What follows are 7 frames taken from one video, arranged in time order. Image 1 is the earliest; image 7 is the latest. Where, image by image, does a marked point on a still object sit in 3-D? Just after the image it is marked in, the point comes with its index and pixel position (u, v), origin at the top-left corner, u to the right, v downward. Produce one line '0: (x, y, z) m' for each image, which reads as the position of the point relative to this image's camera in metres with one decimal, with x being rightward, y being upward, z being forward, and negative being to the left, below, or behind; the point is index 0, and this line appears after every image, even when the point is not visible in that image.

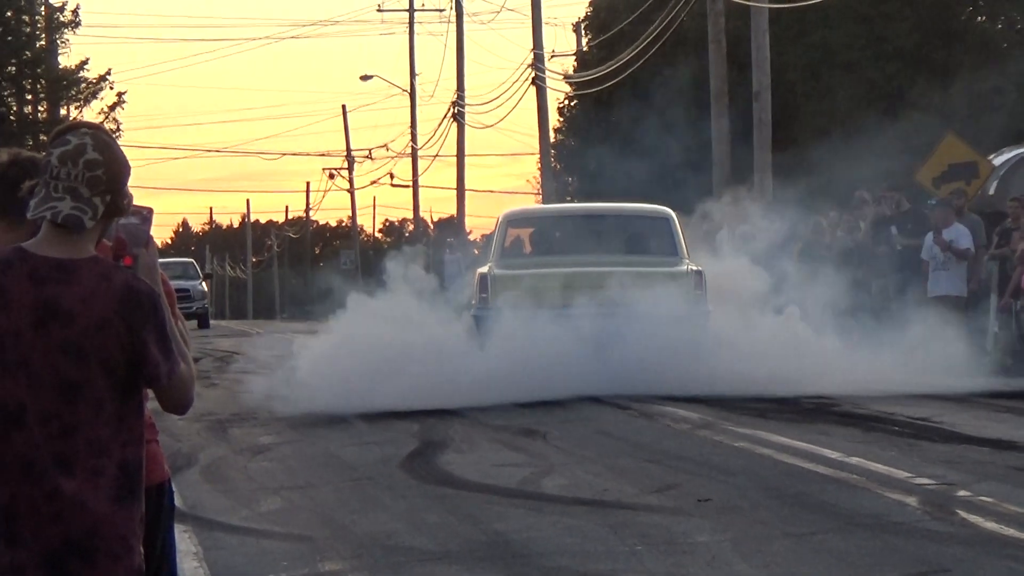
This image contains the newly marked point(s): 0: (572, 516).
0: (+0.3, -1.1, +6.6) m
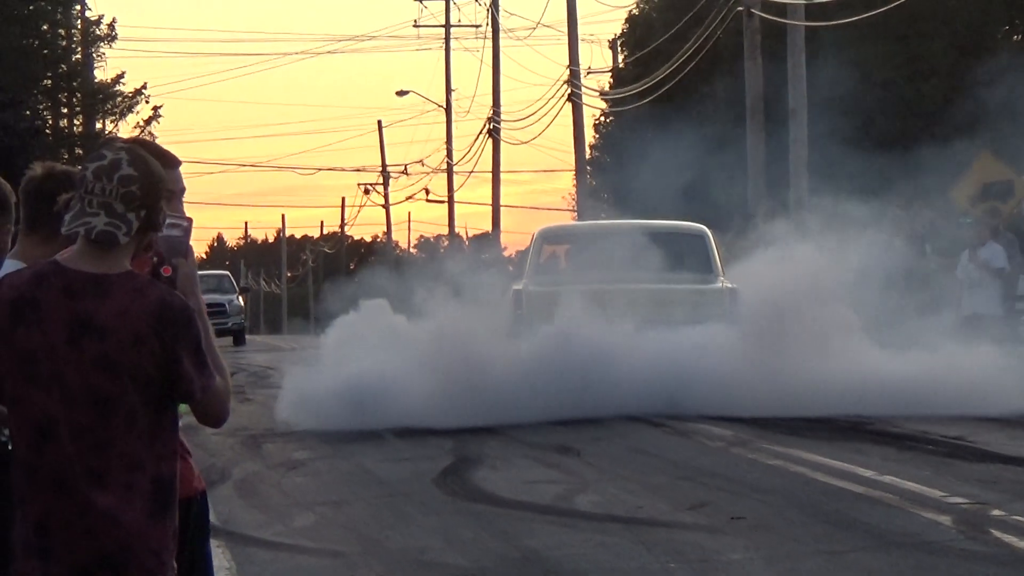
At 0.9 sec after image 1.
0: (+0.4, -1.2, +6.6) m
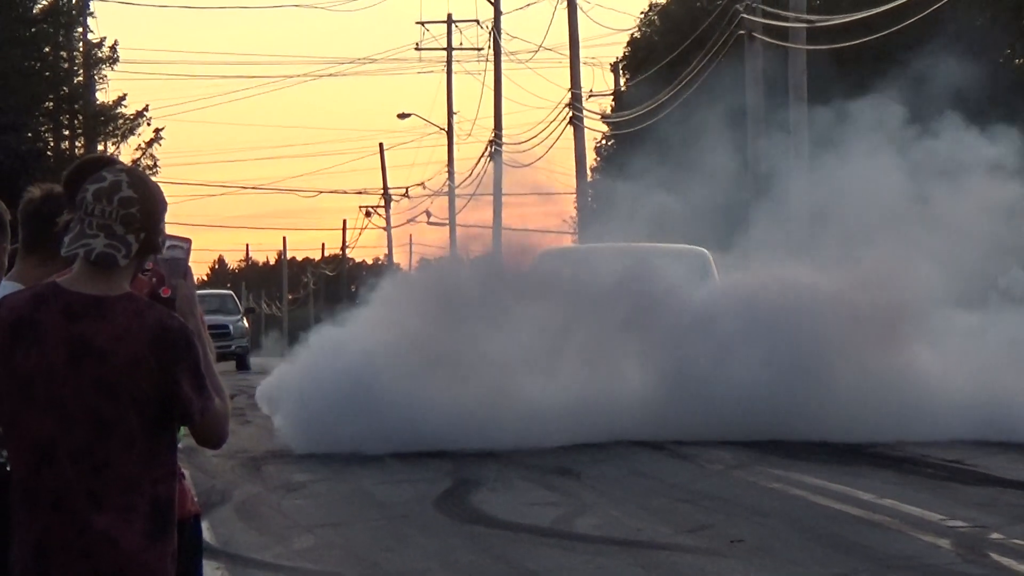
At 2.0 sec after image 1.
0: (+0.4, -1.3, +6.6) m
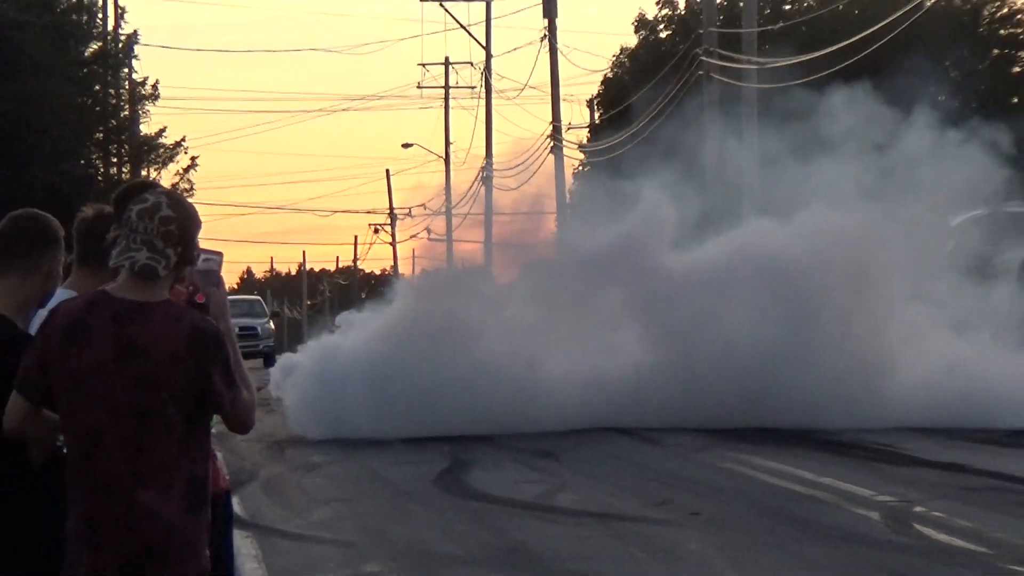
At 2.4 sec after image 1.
0: (+0.4, -1.3, +7.3) m
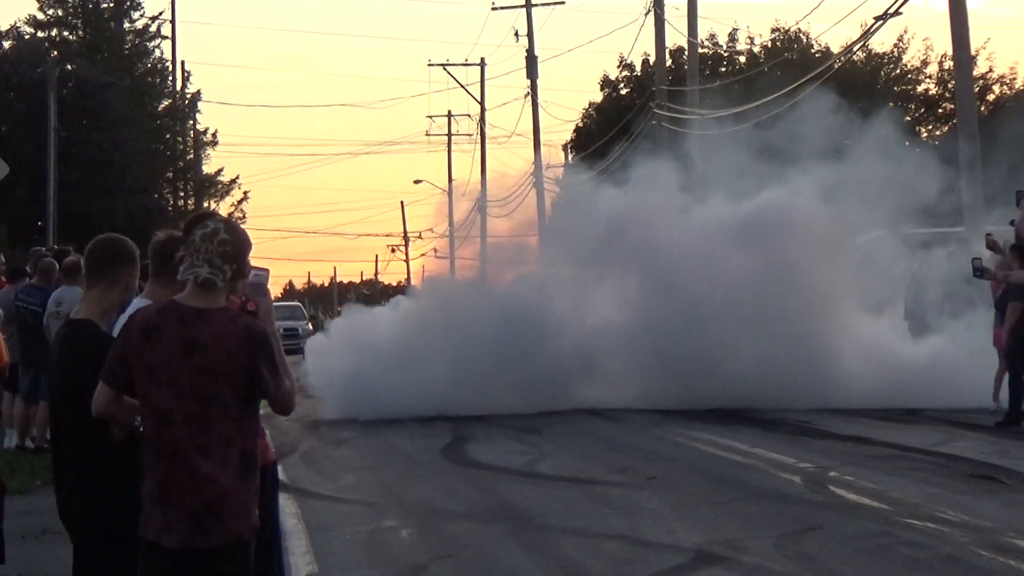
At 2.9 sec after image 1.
0: (+0.3, -1.3, +8.6) m
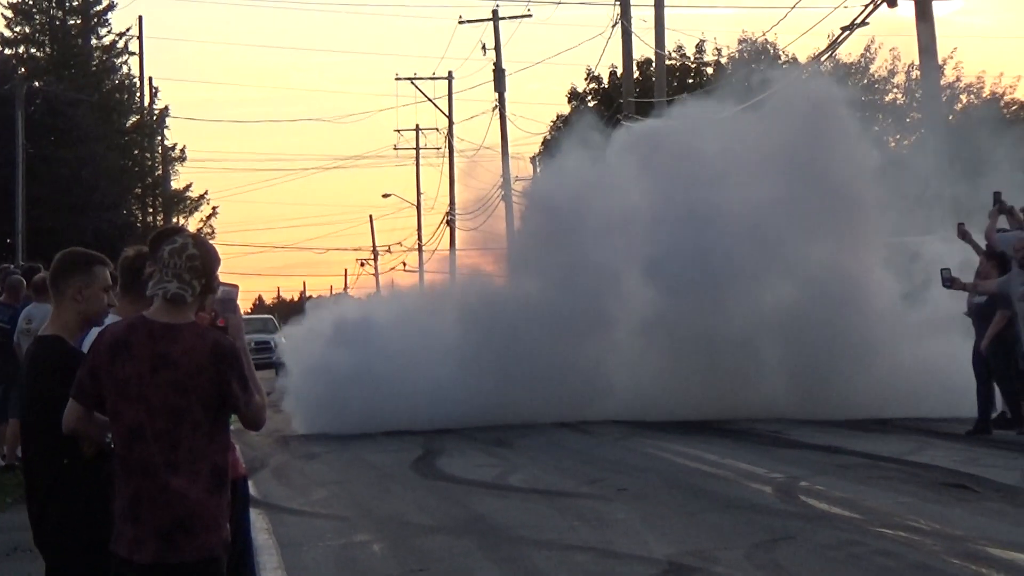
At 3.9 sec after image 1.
0: (+0.2, -1.4, +8.6) m
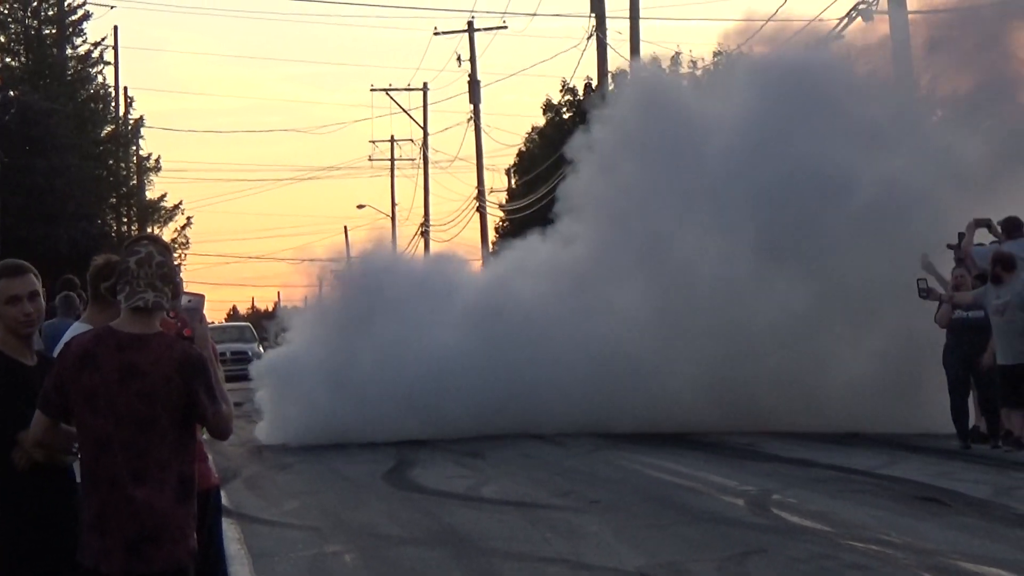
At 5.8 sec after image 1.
0: (0.0, -1.5, +8.6) m
